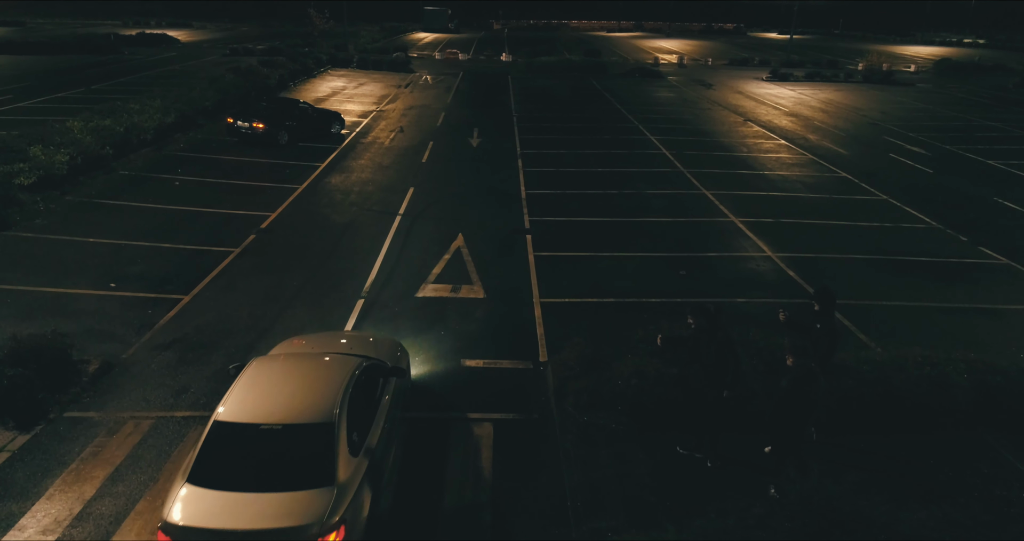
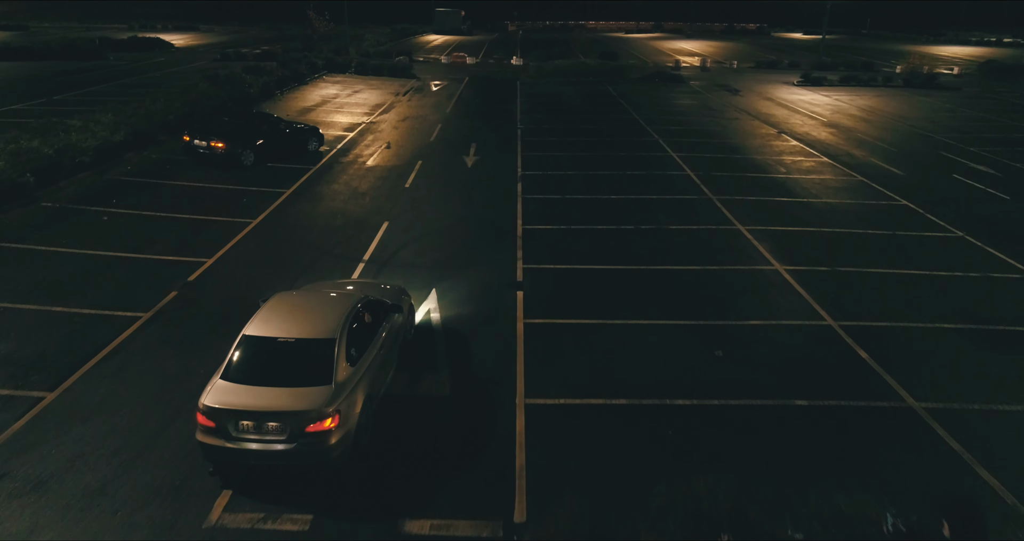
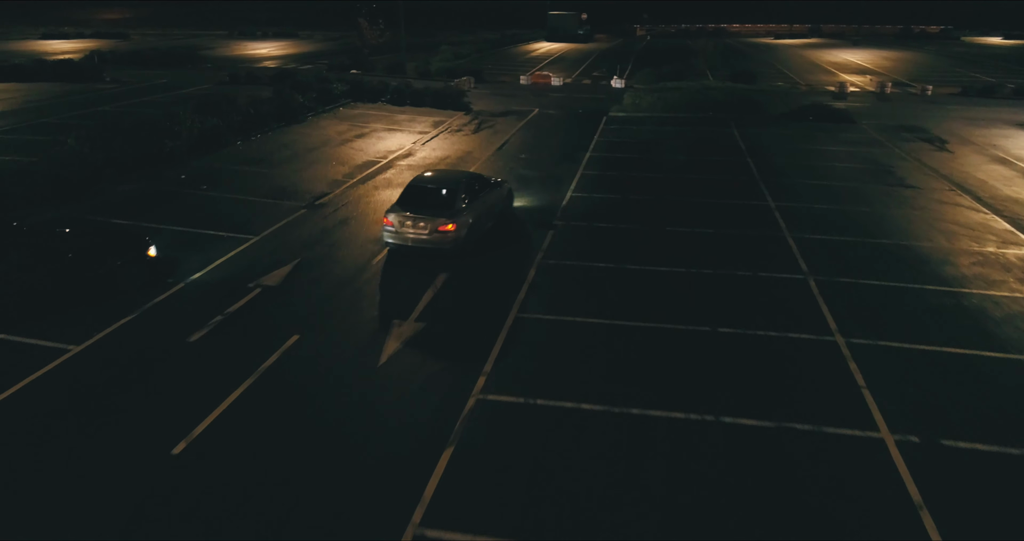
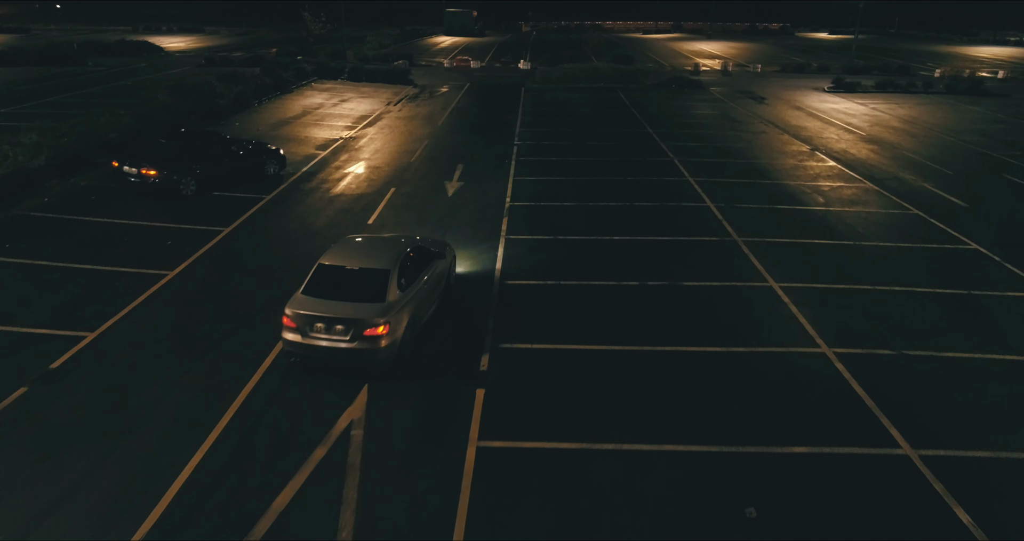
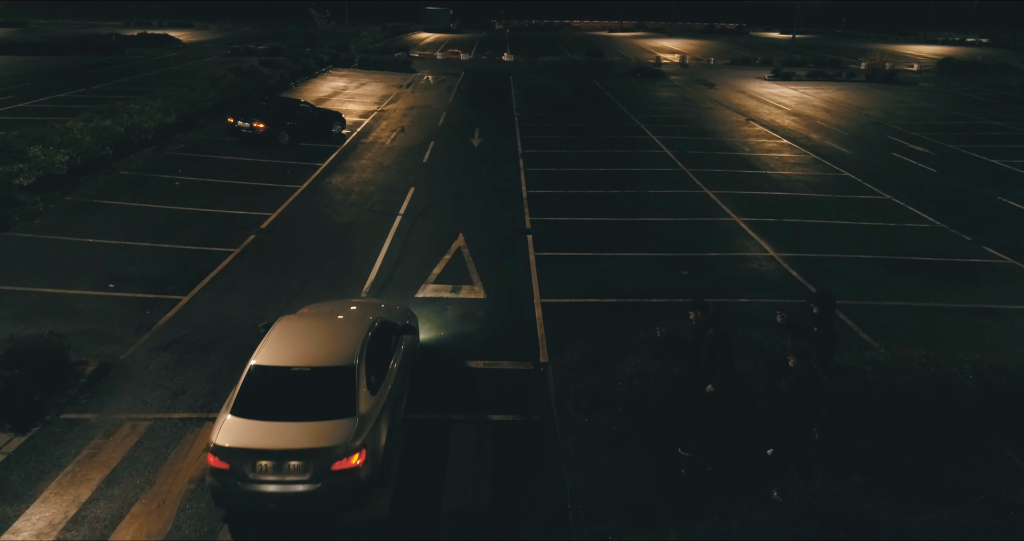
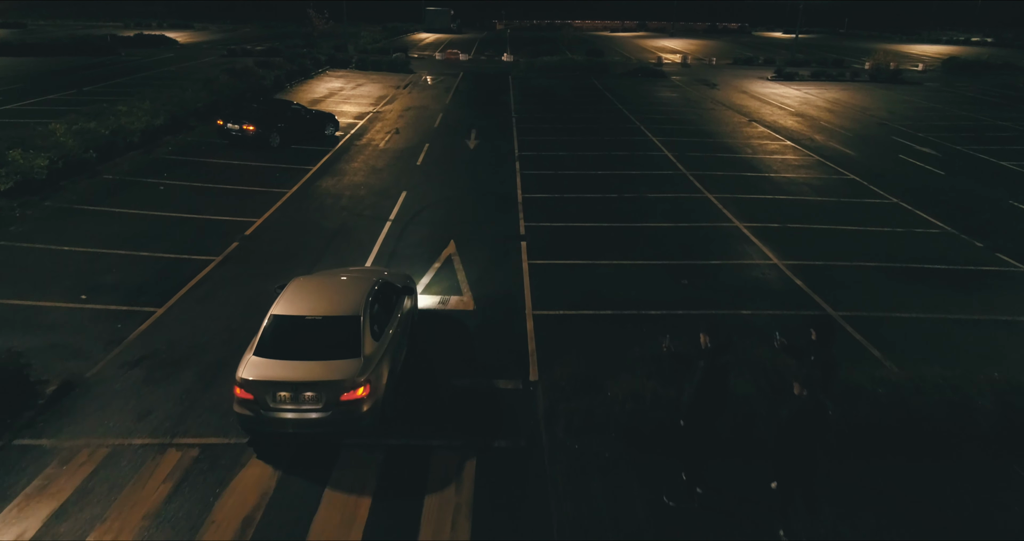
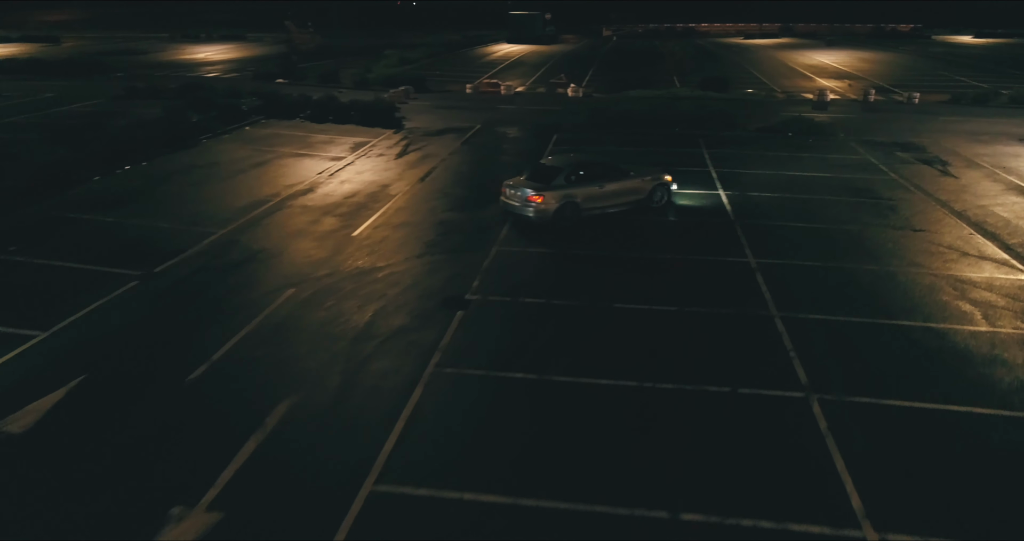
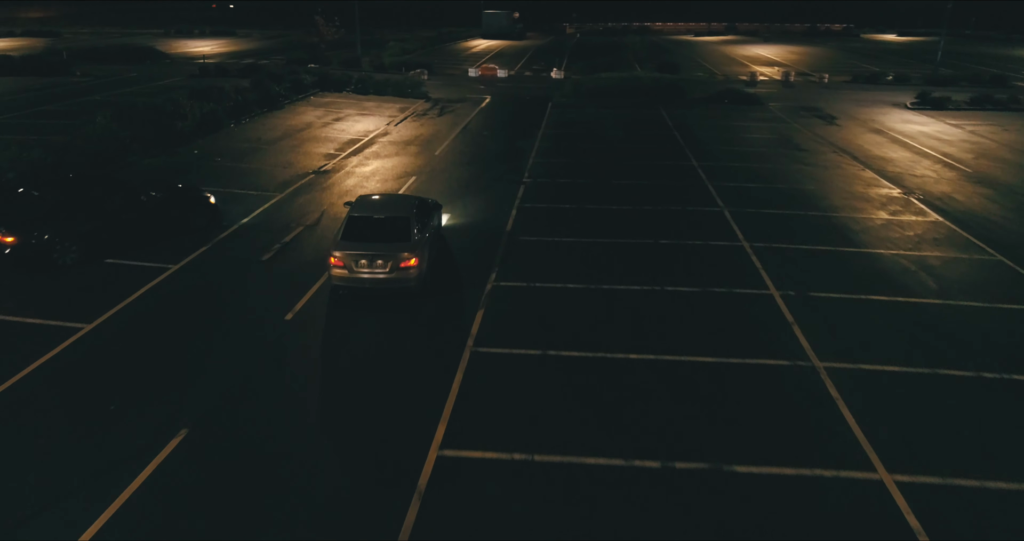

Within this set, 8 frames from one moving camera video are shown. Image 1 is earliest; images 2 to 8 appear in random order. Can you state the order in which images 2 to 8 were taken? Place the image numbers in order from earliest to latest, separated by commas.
5, 6, 2, 4, 8, 3, 7
